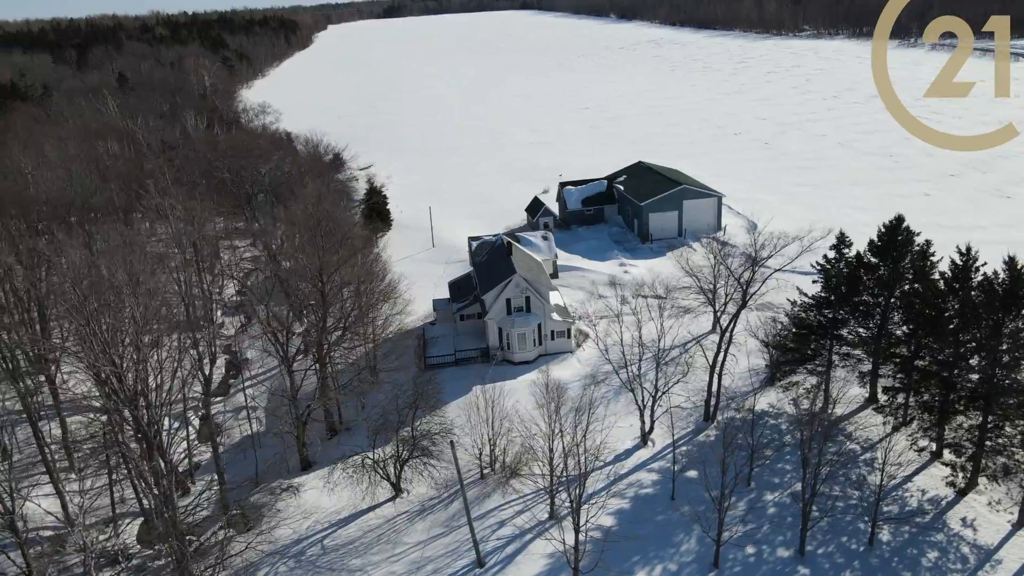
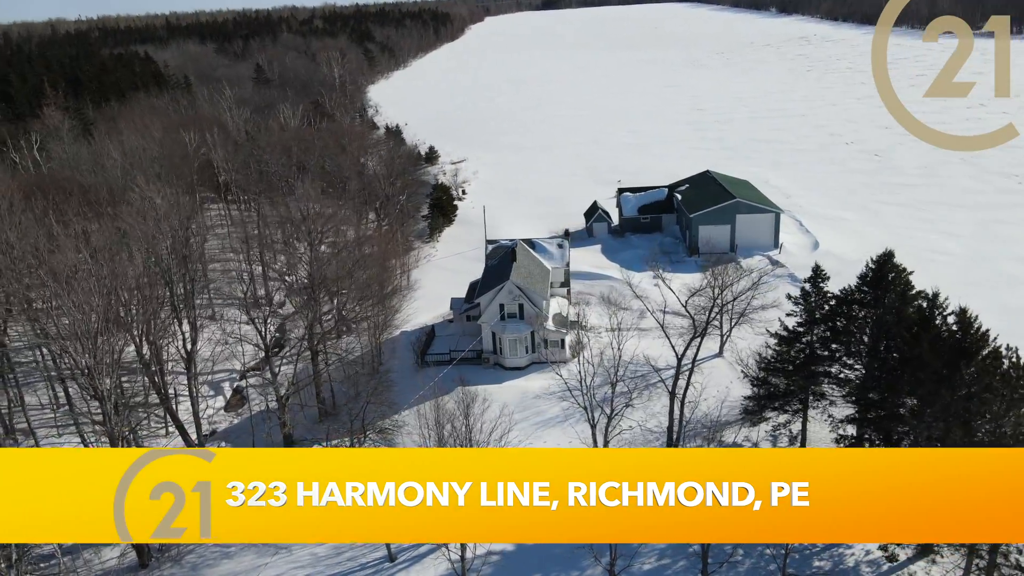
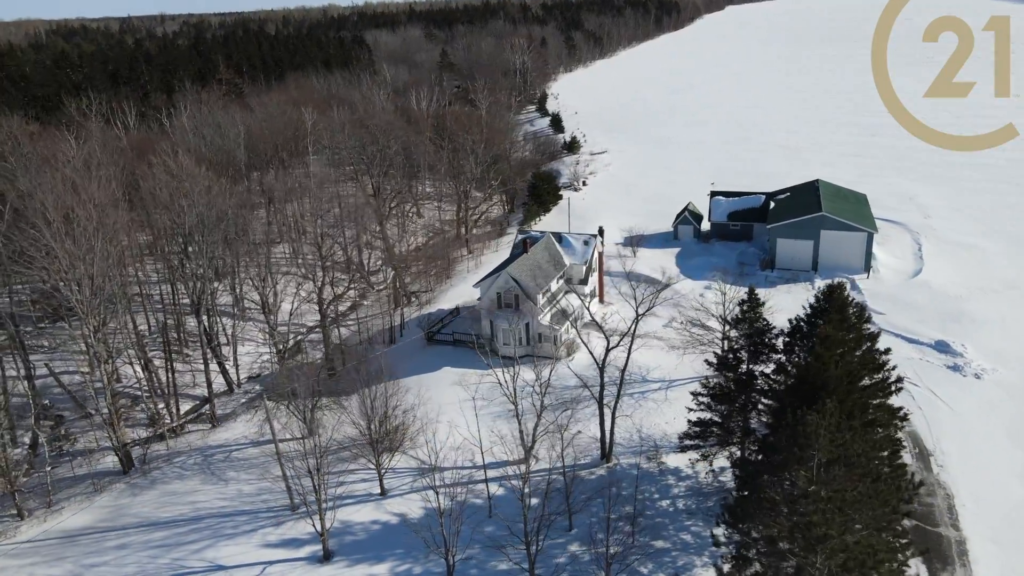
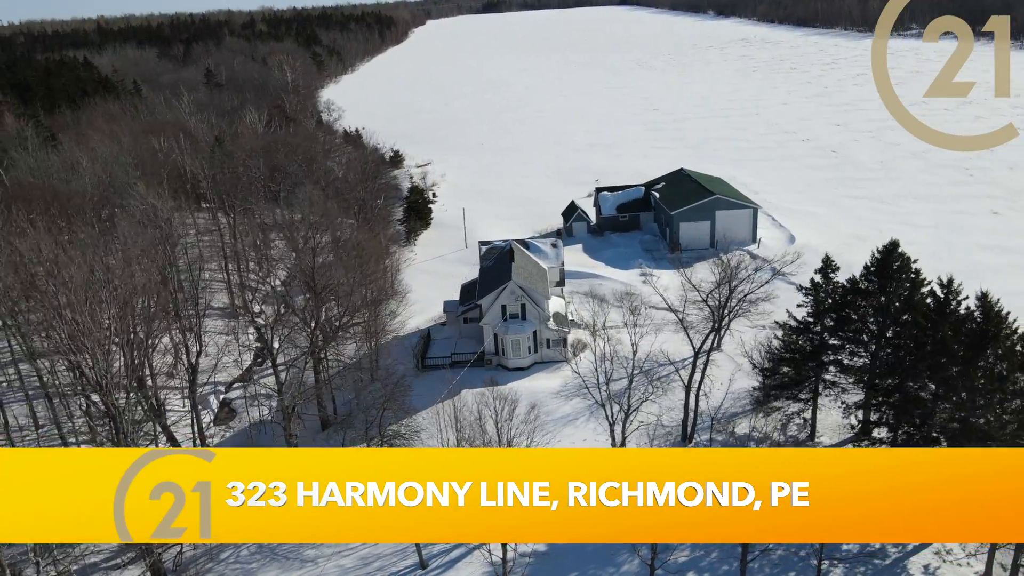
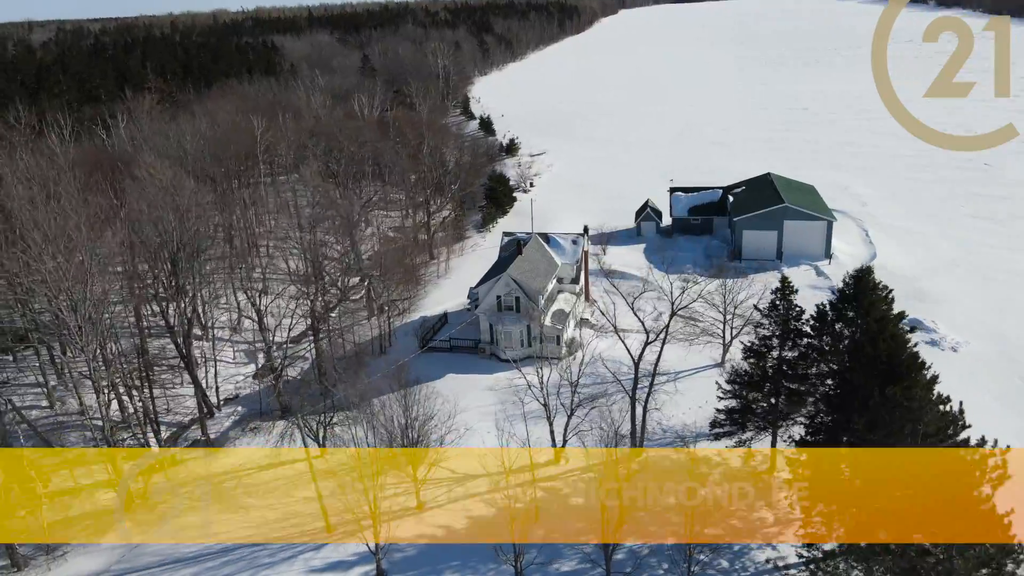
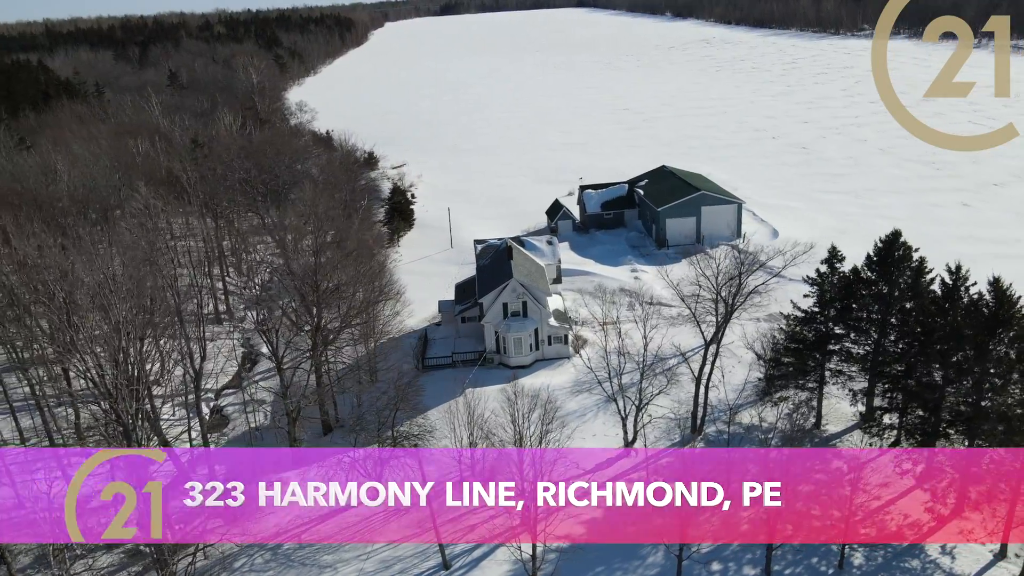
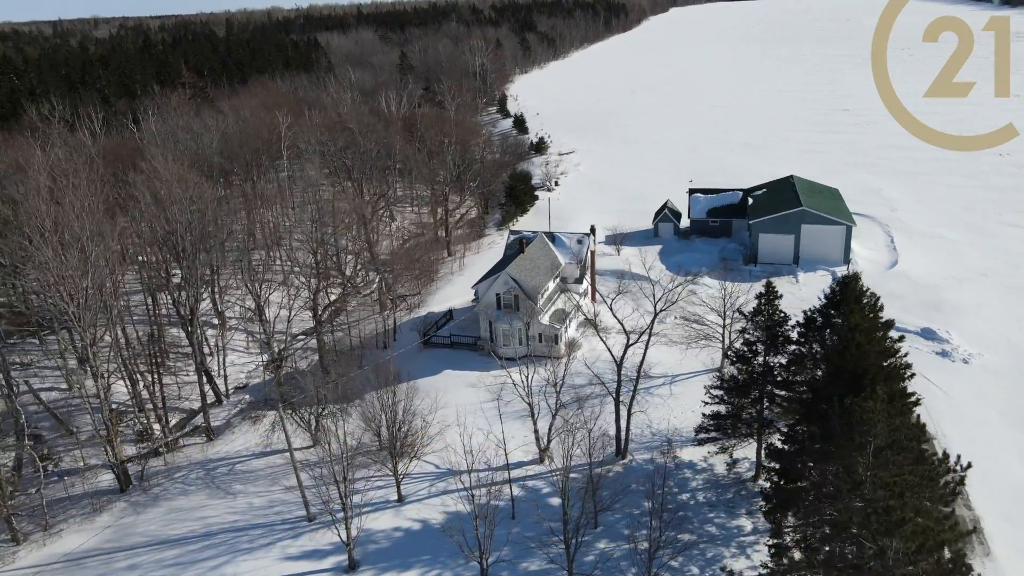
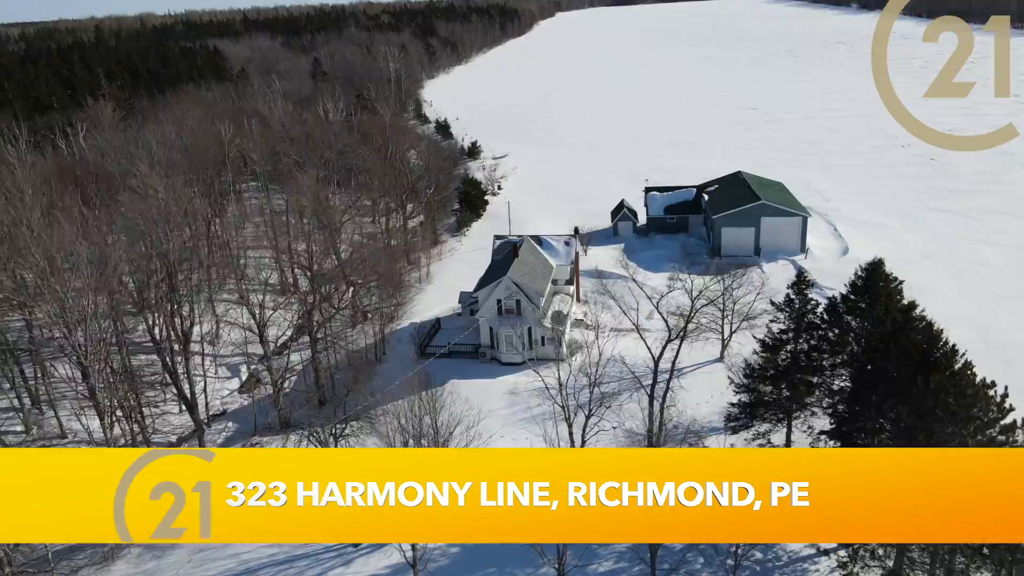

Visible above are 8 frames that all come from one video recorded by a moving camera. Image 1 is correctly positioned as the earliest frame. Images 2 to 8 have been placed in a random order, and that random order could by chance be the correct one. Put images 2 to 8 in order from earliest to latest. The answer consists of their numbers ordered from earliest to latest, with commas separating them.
6, 4, 2, 8, 5, 7, 3
